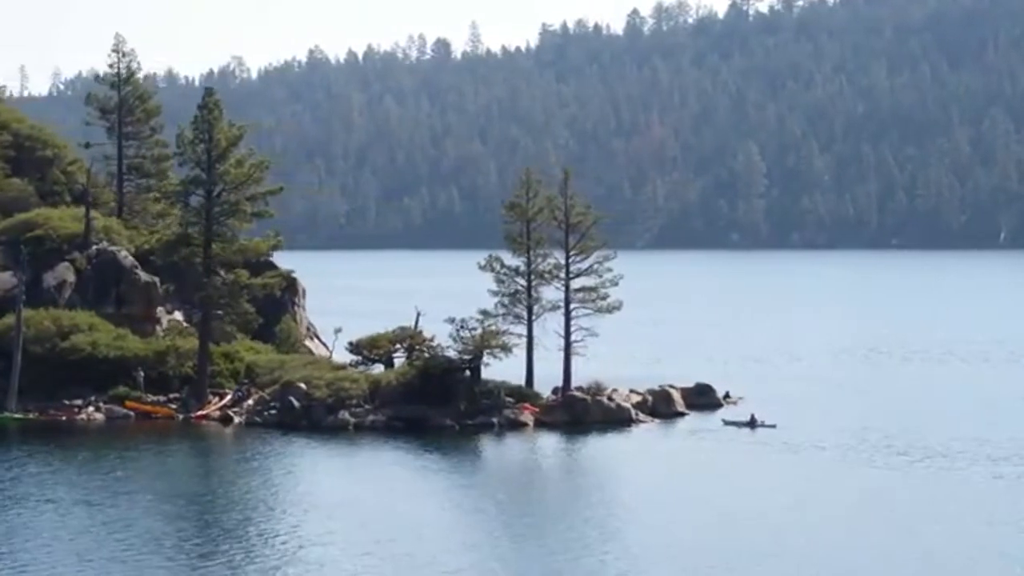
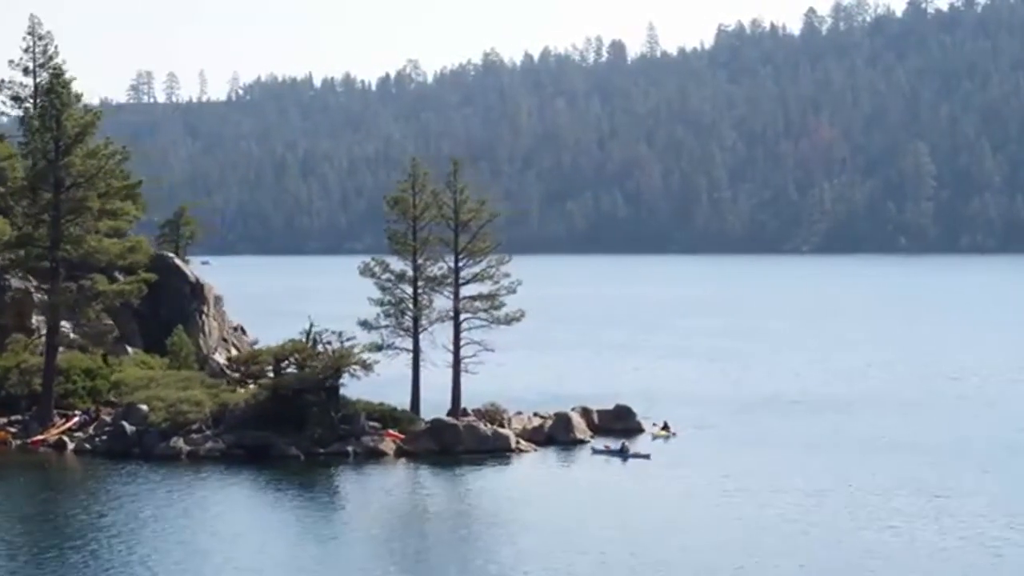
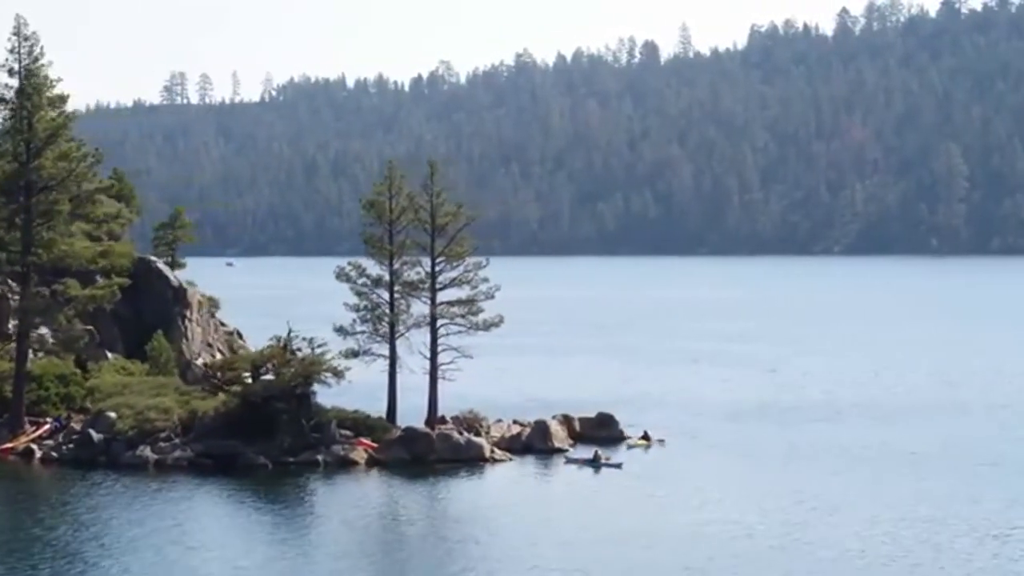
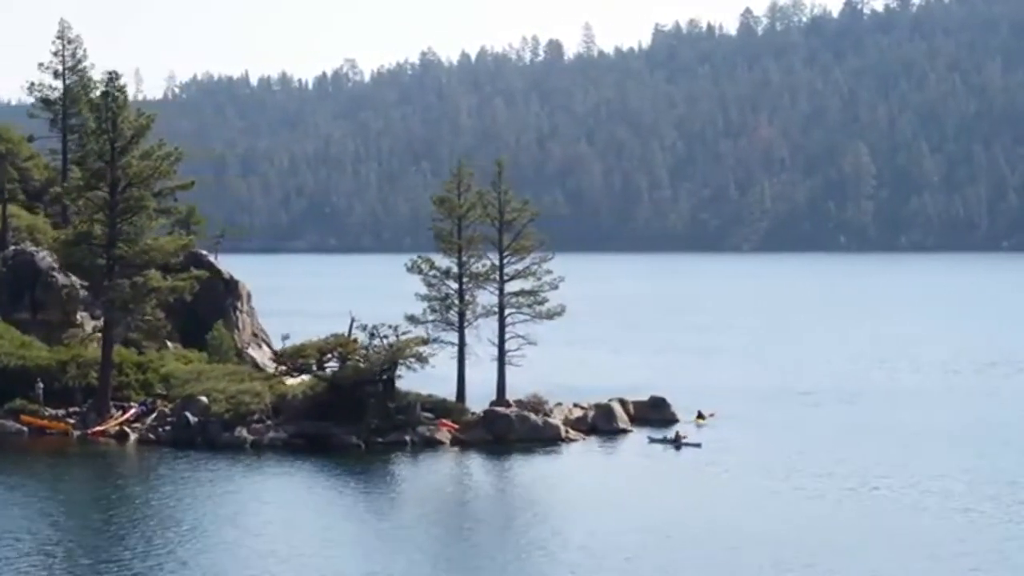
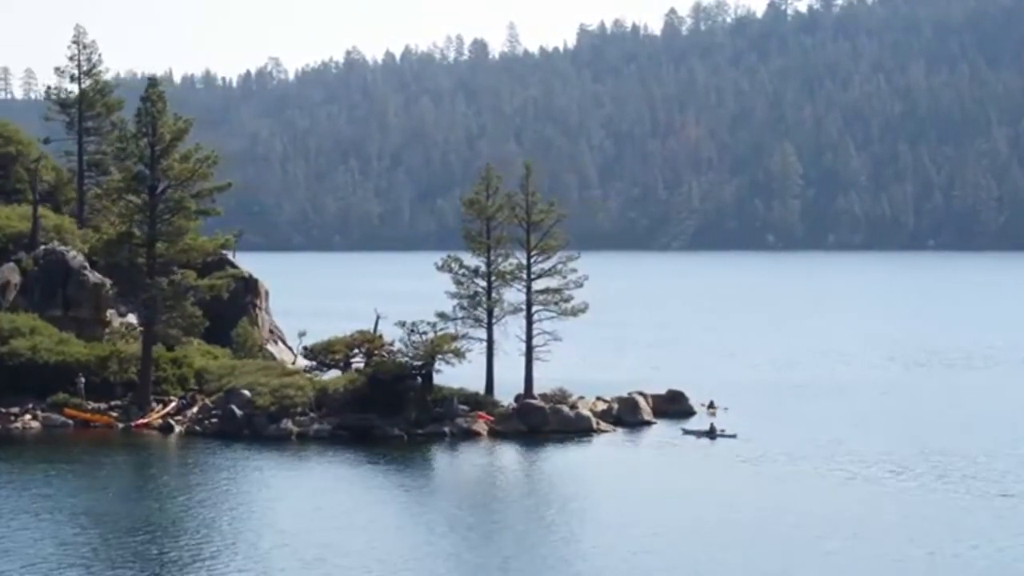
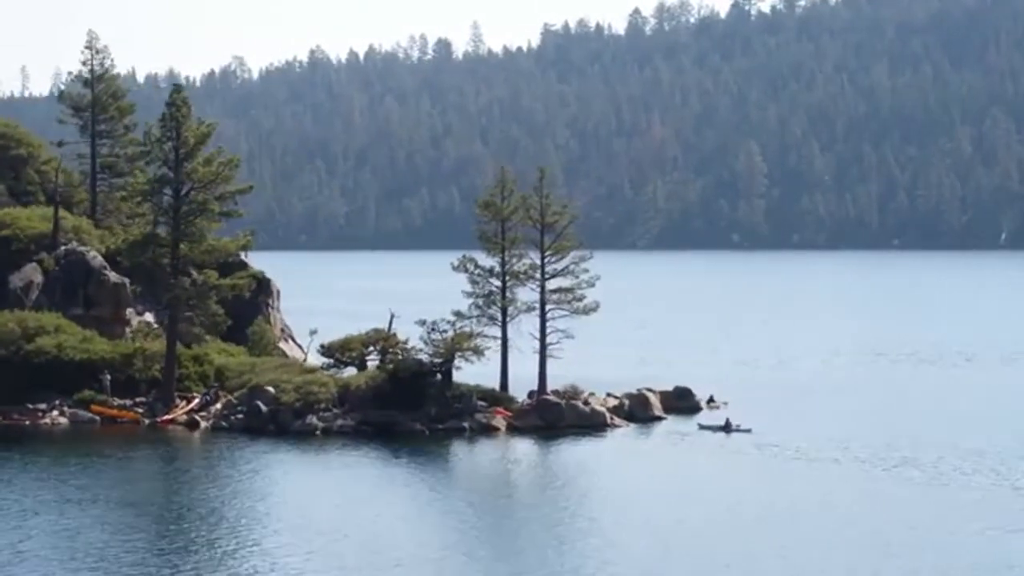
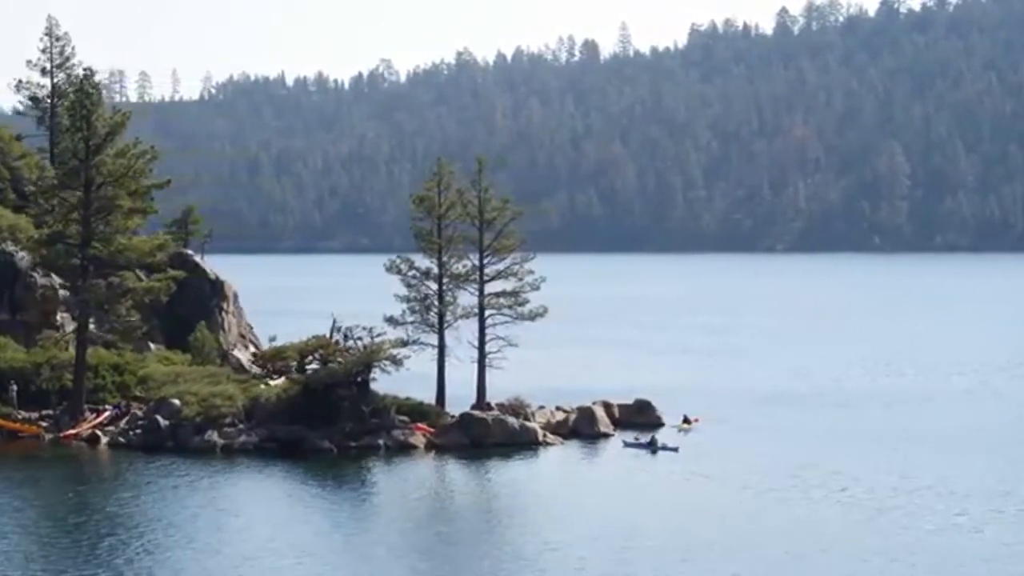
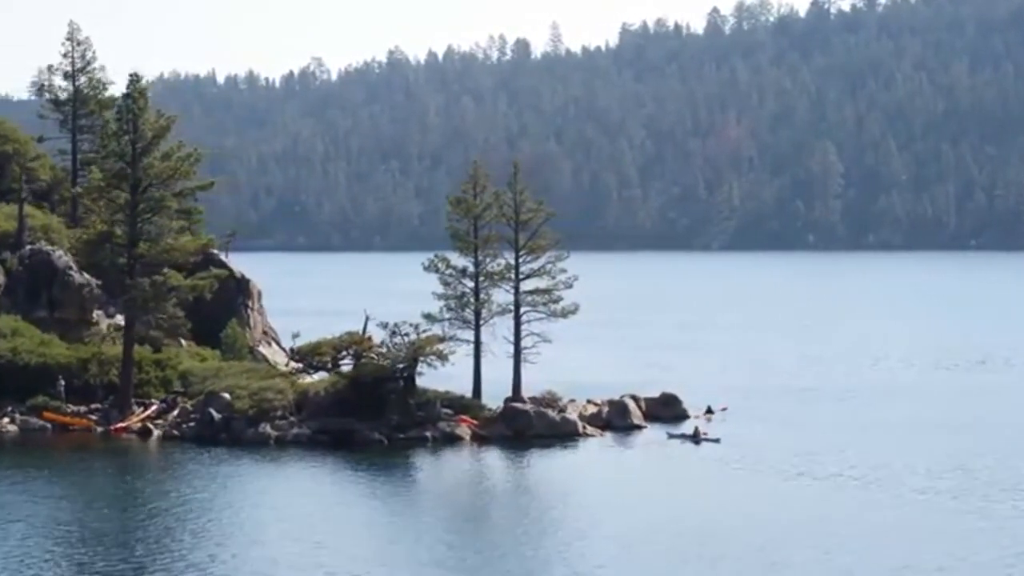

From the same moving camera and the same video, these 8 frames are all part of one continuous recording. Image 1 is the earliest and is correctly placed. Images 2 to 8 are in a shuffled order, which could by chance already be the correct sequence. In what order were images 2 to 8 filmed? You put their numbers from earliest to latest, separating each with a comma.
6, 5, 8, 4, 7, 2, 3
